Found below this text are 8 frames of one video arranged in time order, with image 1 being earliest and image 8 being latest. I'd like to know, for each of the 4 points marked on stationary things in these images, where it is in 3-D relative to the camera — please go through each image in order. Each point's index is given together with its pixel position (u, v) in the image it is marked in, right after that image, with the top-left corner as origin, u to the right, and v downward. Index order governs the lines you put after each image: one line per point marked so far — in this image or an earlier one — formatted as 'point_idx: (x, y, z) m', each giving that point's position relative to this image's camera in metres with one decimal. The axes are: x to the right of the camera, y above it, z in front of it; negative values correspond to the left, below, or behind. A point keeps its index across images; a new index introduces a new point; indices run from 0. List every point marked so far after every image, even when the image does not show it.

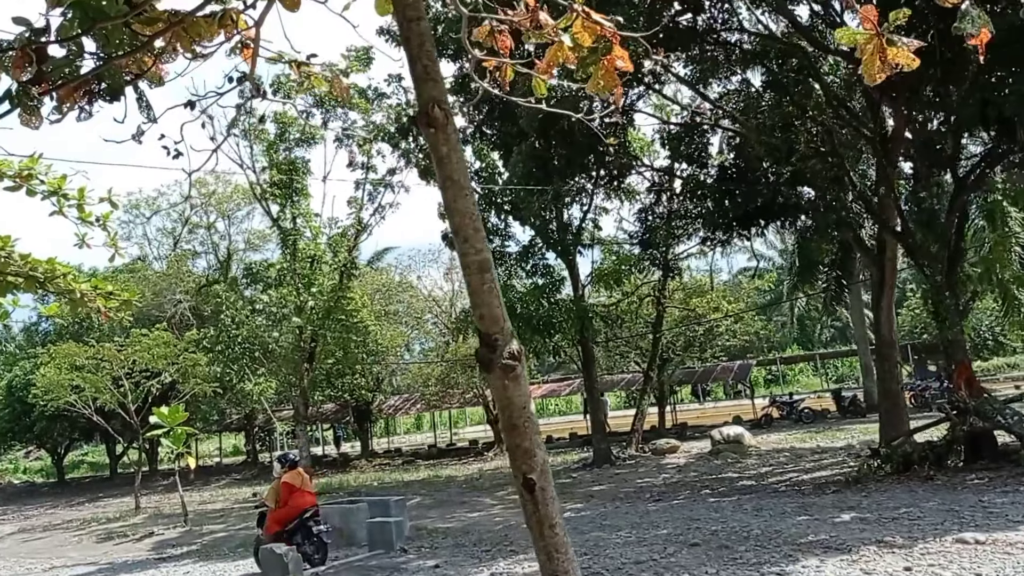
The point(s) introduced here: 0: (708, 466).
0: (+3.8, -3.4, +16.3) m
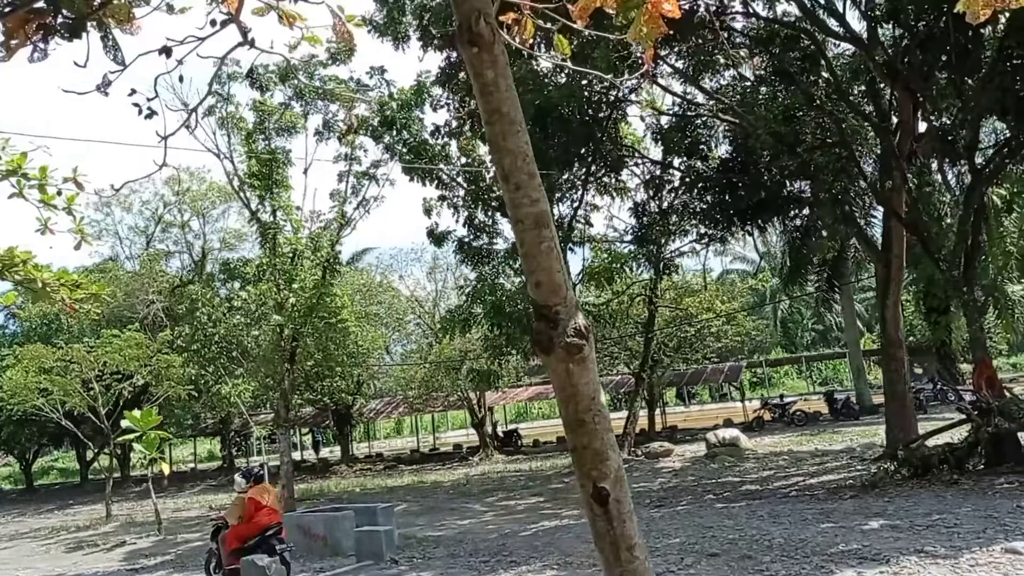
0: (+3.6, -3.4, +15.8) m
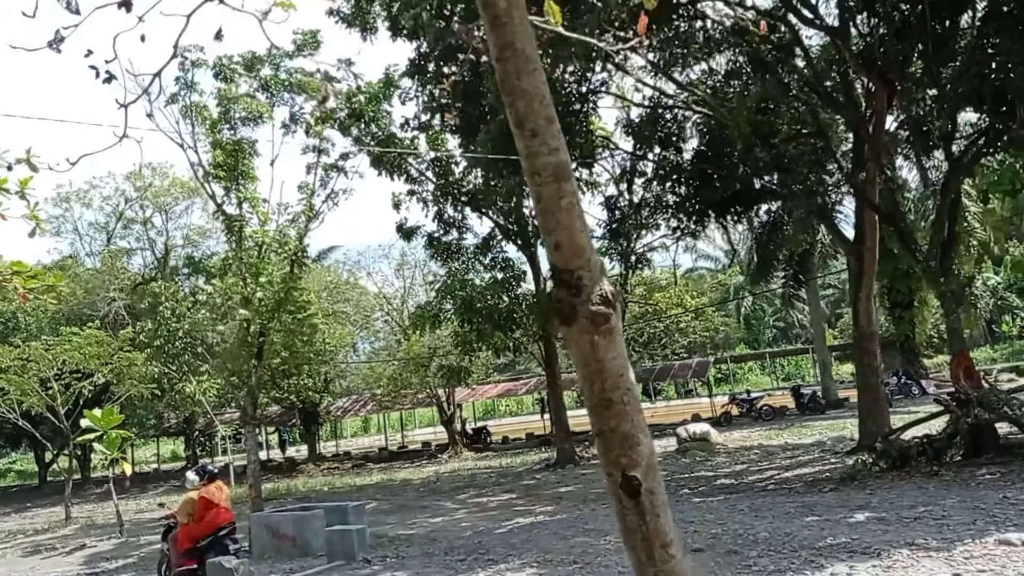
0: (+3.1, -3.3, +15.8) m
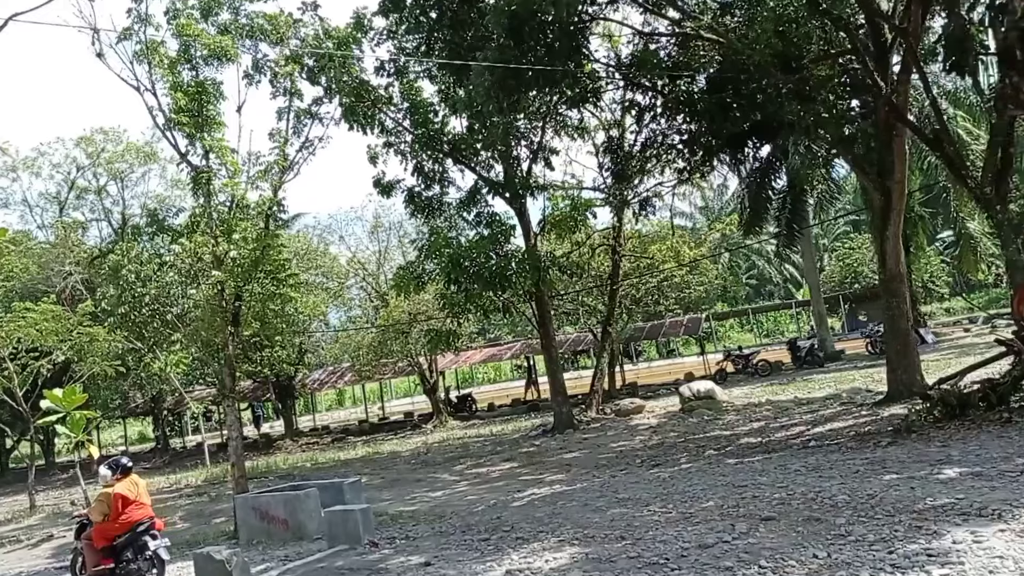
0: (+3.0, -2.4, +14.9) m
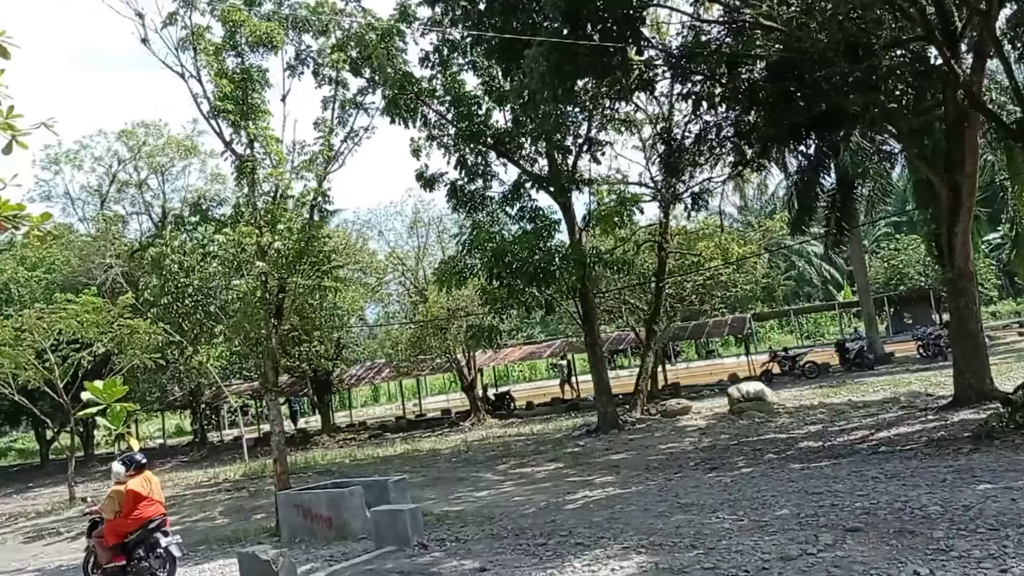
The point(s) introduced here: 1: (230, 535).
0: (+3.8, -2.4, +14.4) m
1: (-3.6, -3.1, +10.7) m
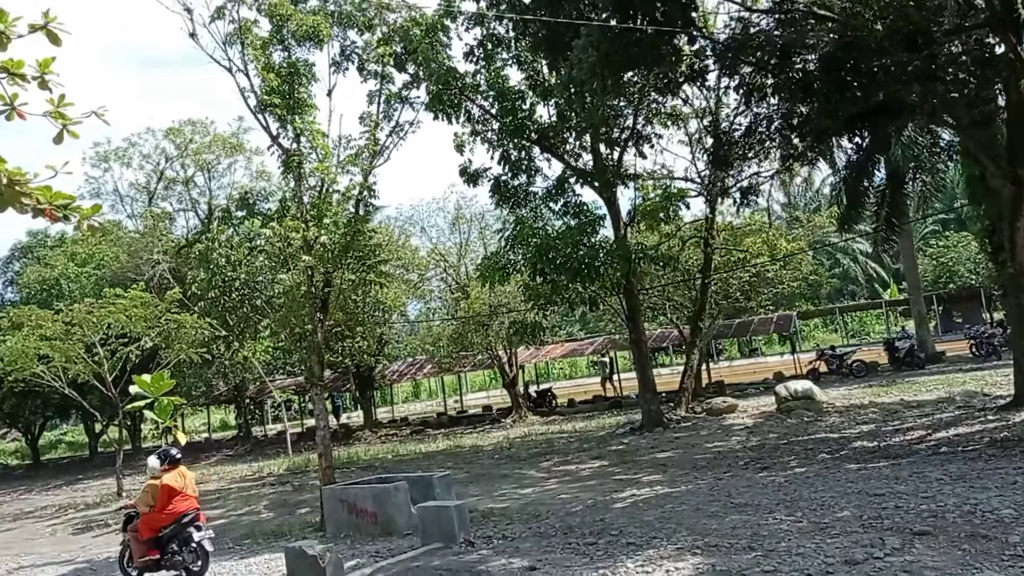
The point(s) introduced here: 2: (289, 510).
0: (+4.5, -2.3, +14.1) m
1: (-3.0, -3.0, +10.7) m
2: (-3.3, -3.3, +12.5) m
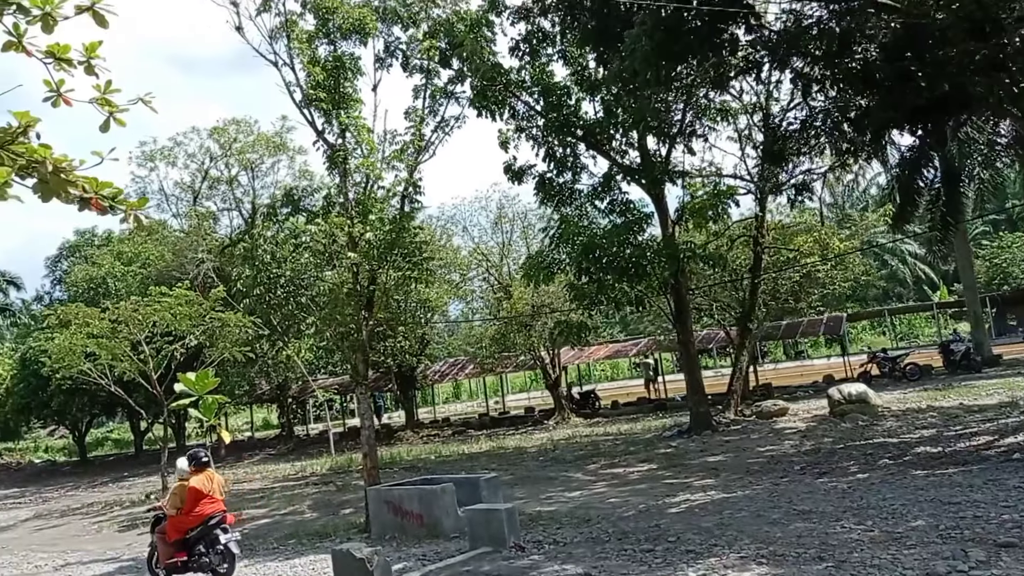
0: (+5.3, -2.3, +13.7) m
1: (-2.4, -3.0, +10.6) m
2: (-2.6, -3.2, +12.4) m
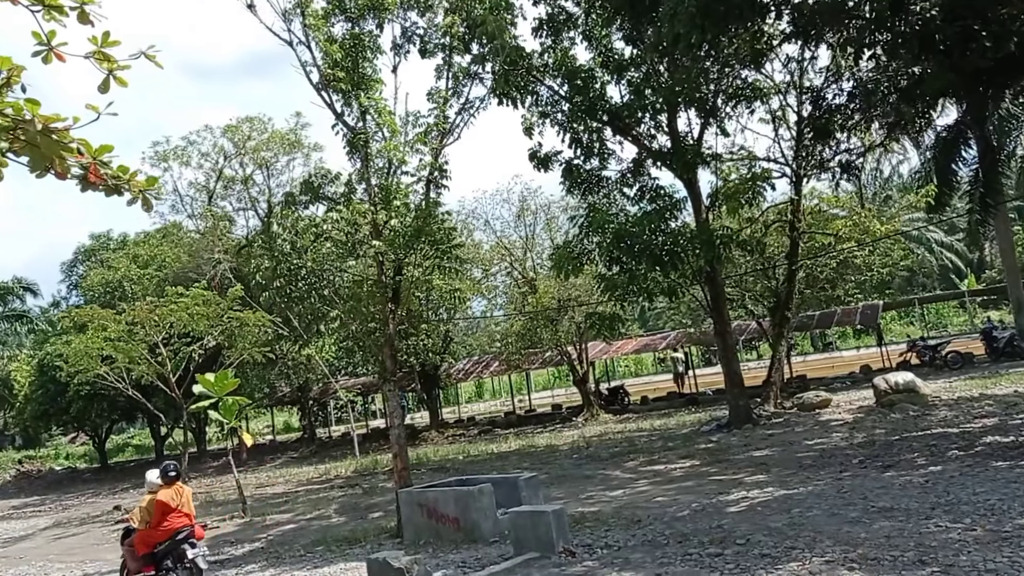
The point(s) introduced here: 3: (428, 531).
0: (+5.8, -2.0, +12.9) m
1: (-1.9, -2.9, +10.0) m
2: (-2.1, -3.1, +11.8) m
3: (-0.8, -2.5, +8.5) m
